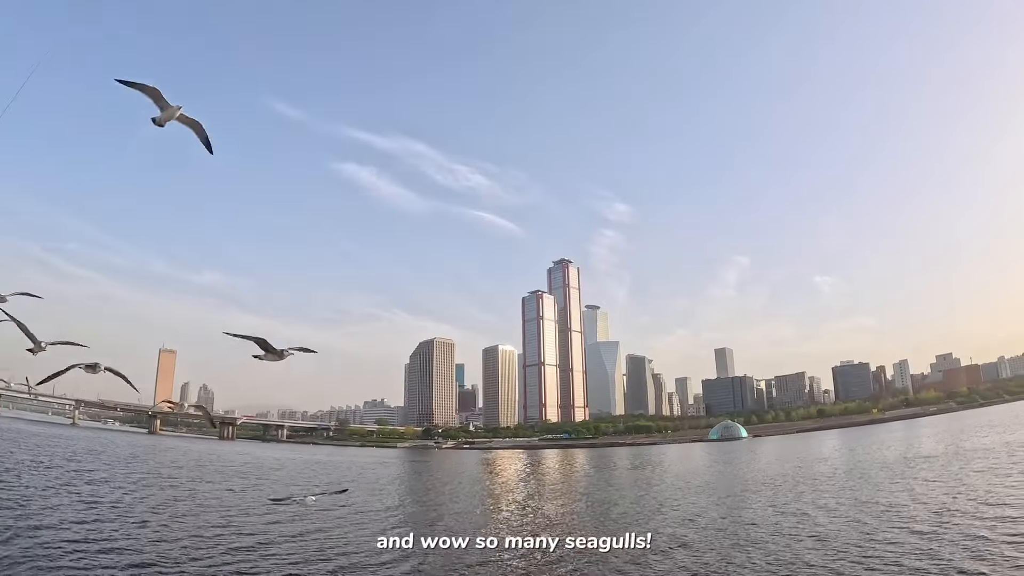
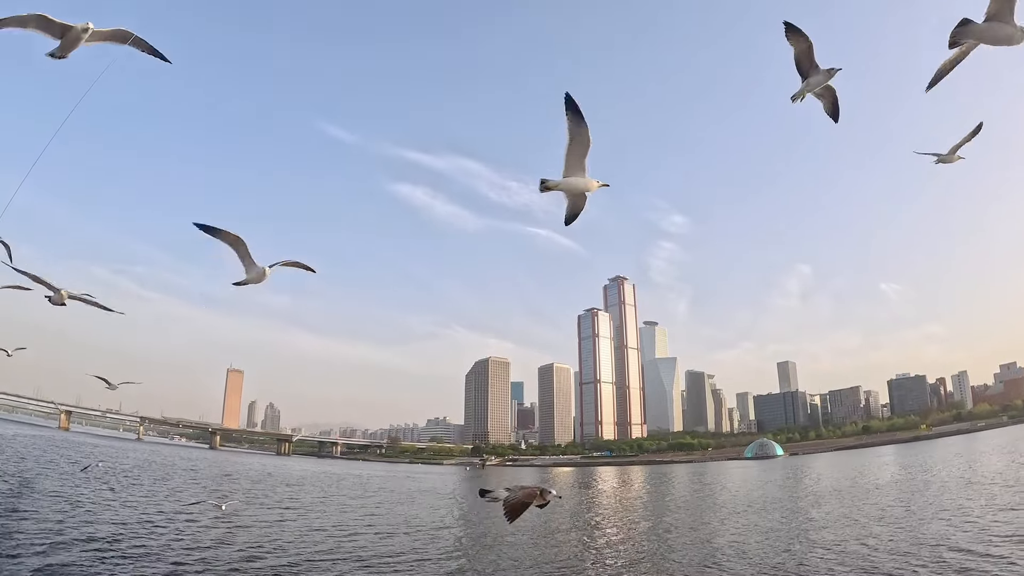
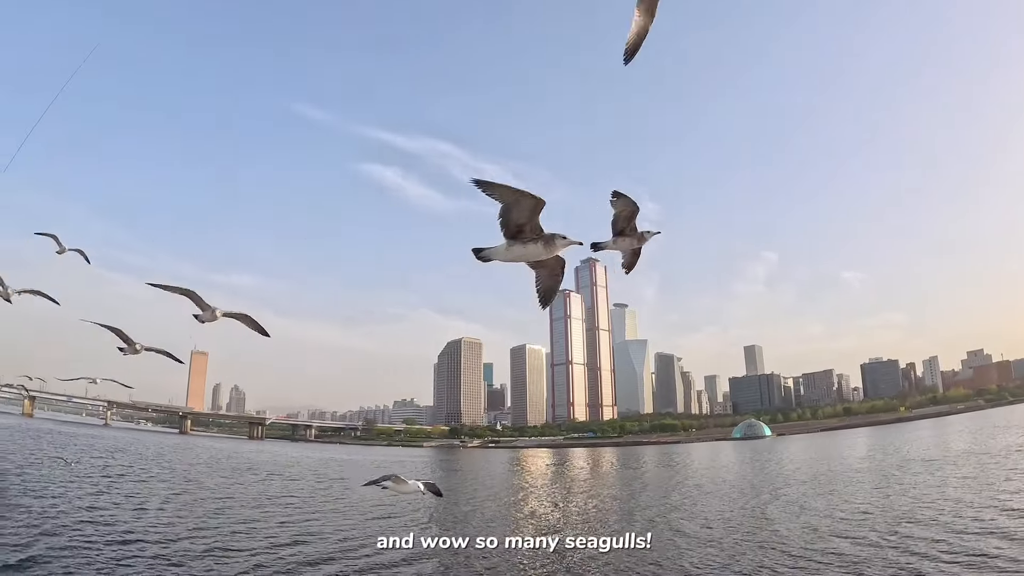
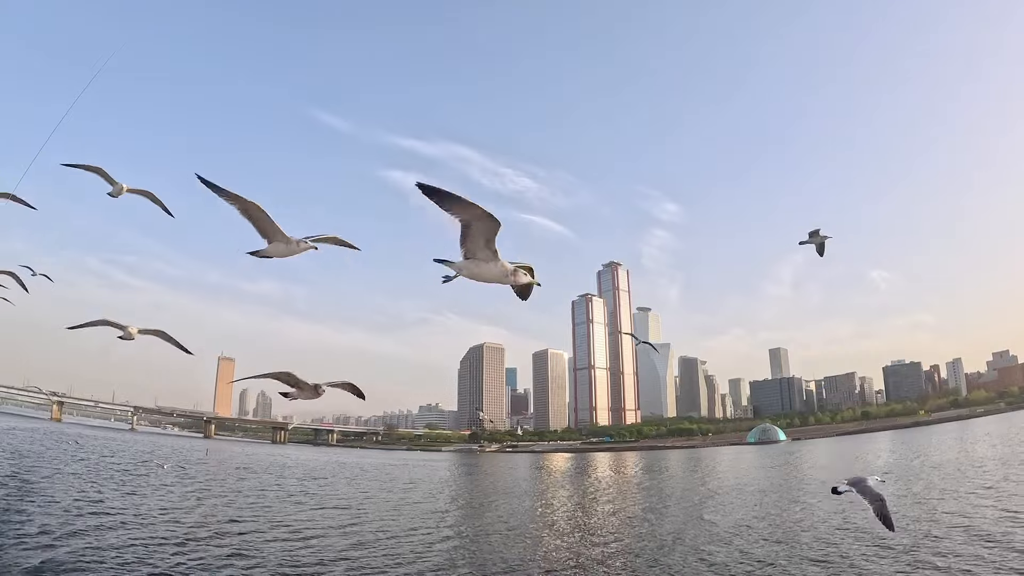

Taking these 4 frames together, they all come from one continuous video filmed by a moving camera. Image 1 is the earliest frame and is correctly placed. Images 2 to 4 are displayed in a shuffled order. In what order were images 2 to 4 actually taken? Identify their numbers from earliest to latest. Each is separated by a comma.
3, 4, 2
